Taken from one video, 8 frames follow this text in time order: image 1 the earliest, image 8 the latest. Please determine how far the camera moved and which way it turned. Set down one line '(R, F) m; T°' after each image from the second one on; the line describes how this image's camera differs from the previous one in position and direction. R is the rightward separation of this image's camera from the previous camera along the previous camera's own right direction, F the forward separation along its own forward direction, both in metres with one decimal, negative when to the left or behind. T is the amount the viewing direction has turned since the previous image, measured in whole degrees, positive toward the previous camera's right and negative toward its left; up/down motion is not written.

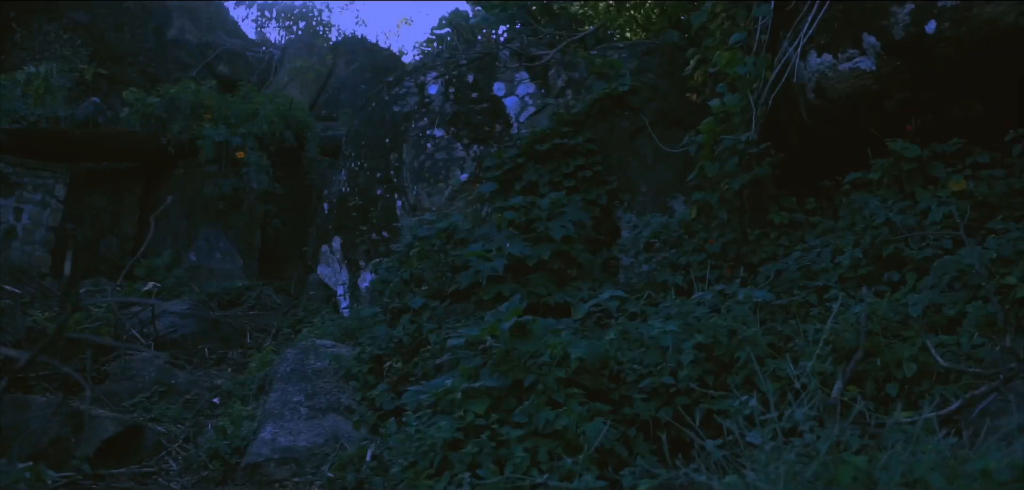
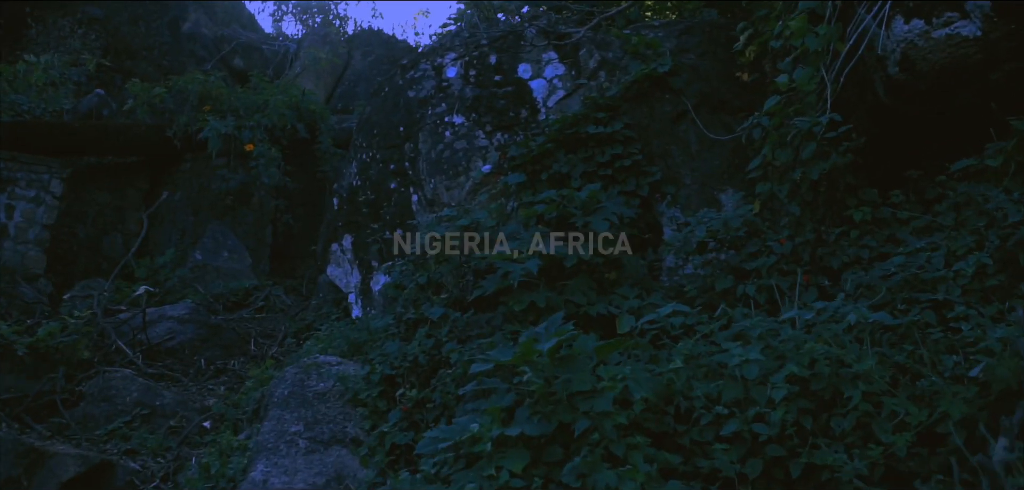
(0.0, +0.5) m; -1°
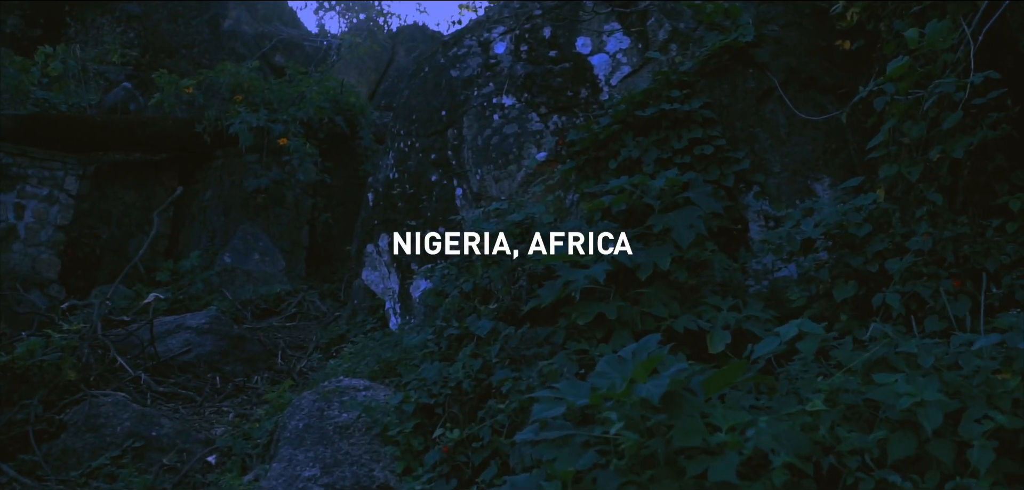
(0.0, +0.6) m; -3°
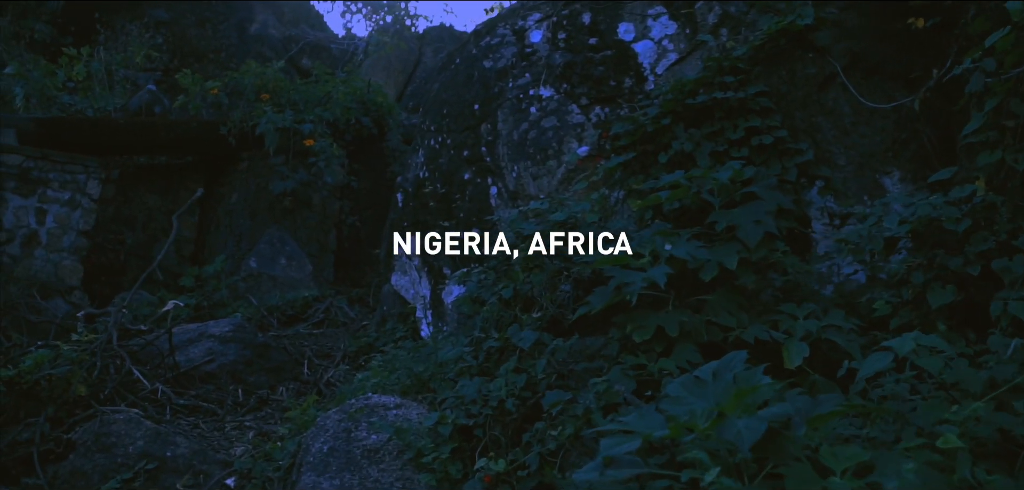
(0.0, +0.3) m; -2°
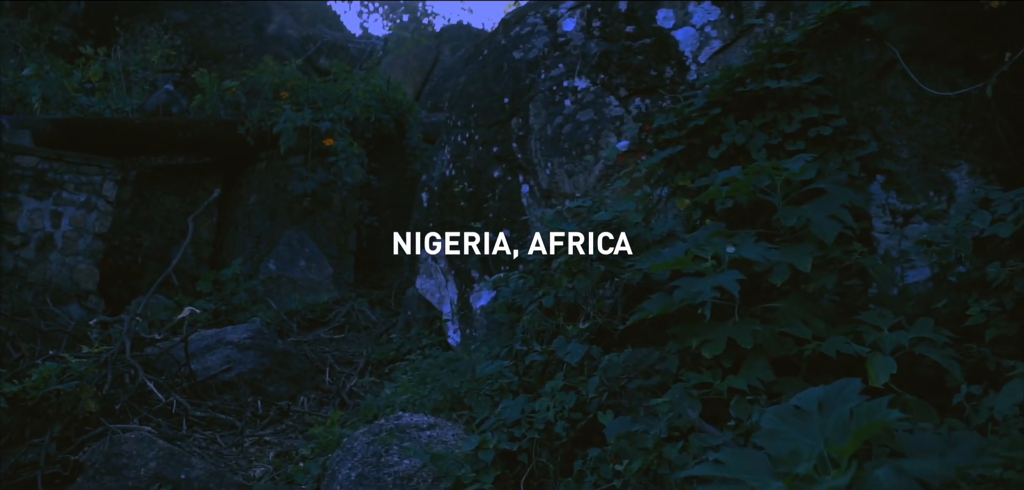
(-0.1, +0.2) m; -1°
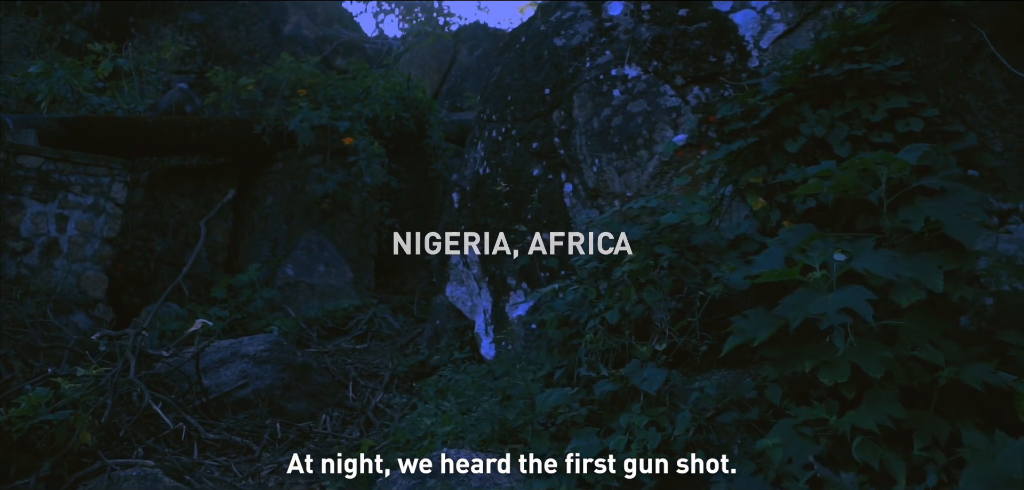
(-0.1, +0.3) m; -1°
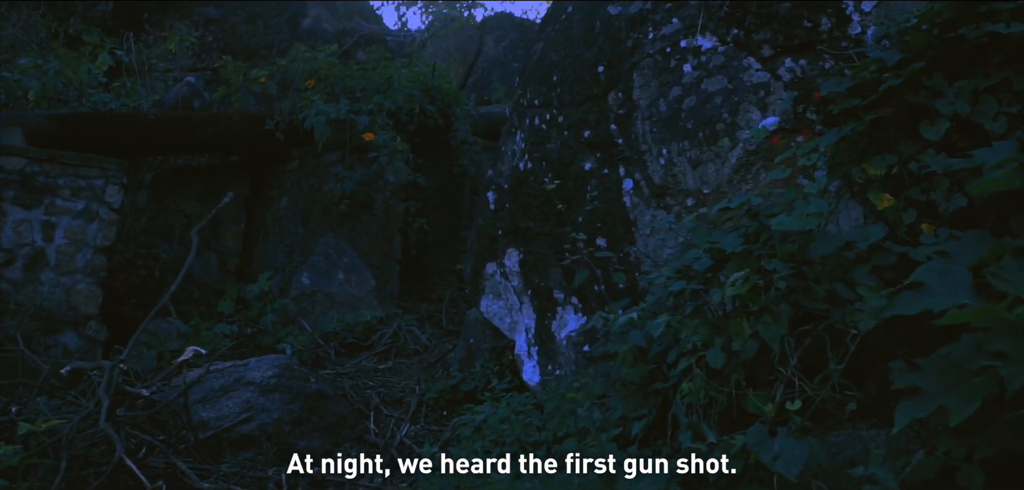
(-0.1, +0.6) m; -1°
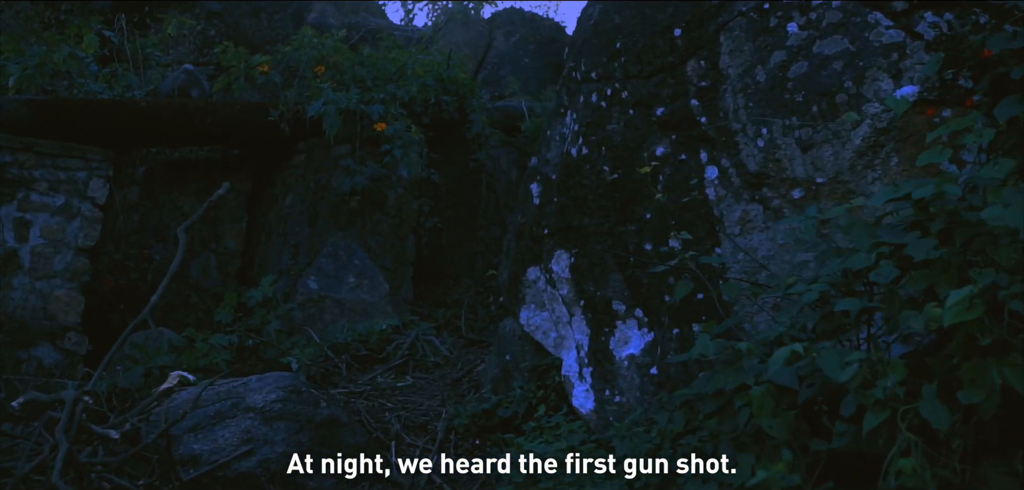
(-0.1, +0.5) m; 0°
